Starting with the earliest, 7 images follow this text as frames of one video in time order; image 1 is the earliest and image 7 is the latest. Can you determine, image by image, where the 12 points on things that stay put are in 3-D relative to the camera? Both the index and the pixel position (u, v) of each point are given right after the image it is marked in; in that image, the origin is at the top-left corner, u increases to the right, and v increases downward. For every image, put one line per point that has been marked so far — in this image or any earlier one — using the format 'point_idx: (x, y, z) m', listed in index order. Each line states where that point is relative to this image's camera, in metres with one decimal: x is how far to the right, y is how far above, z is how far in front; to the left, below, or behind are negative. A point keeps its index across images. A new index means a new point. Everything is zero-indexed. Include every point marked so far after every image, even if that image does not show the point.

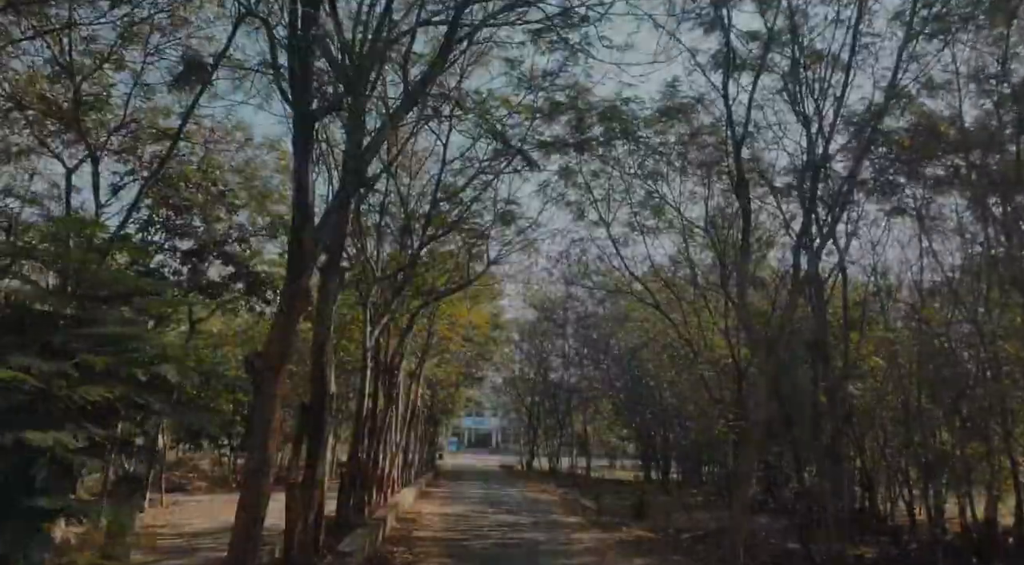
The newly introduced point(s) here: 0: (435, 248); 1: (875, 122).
0: (-1.6, +0.7, +16.9) m
1: (+6.1, +2.7, +14.5) m
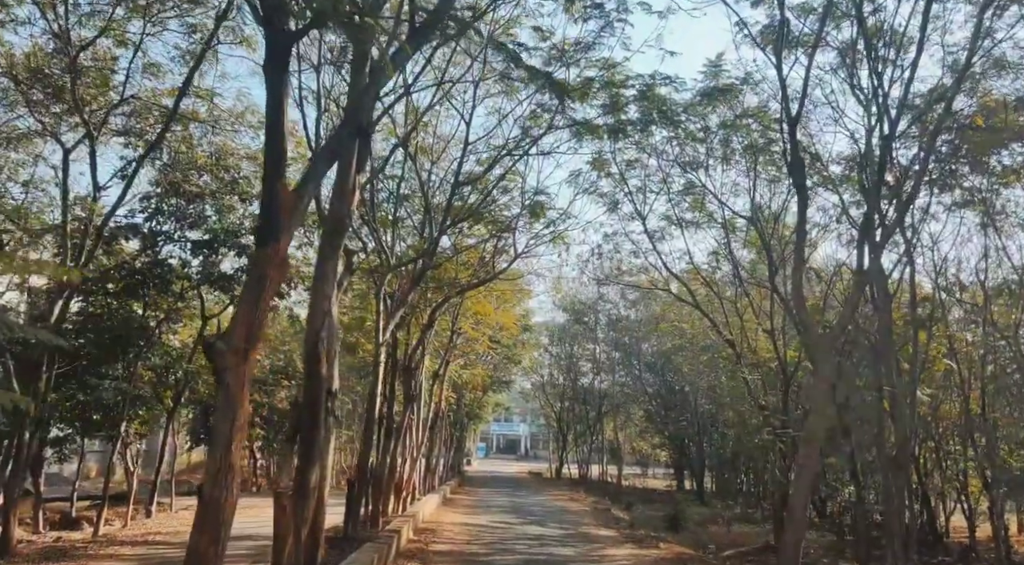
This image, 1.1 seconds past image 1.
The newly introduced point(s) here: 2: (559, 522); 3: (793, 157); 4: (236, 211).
0: (-1.0, +0.8, +15.8) m
1: (+6.6, +2.8, +13.2) m
2: (+1.1, -5.5, +19.8) m
3: (+3.9, +1.8, +11.8) m
4: (-5.3, +1.4, +16.6) m
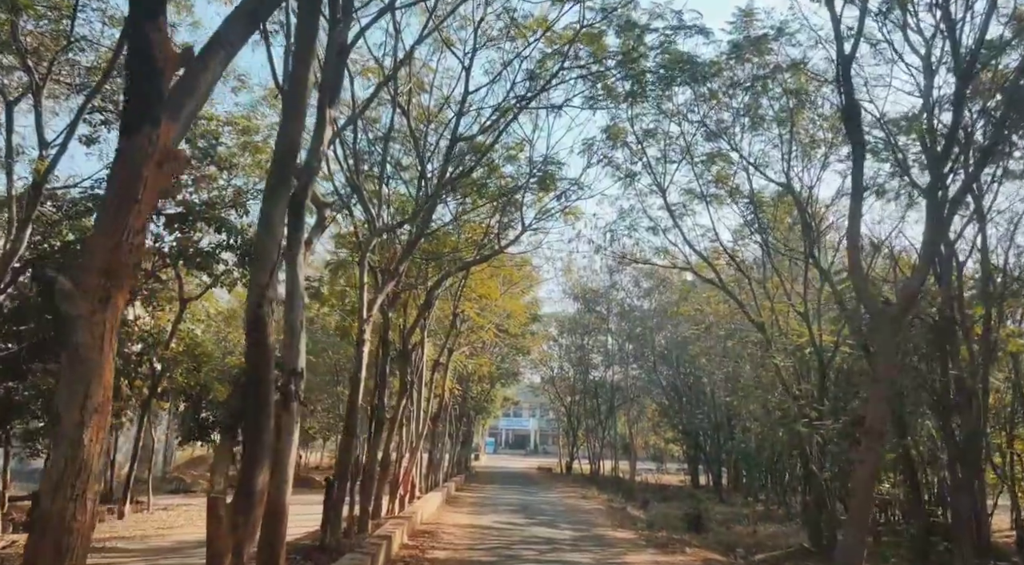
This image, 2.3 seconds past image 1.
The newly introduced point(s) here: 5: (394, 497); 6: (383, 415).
0: (-0.9, +1.2, +14.2) m
1: (+6.7, +3.2, +11.5) m
2: (+1.3, -5.1, +18.3) m
3: (+4.0, +2.1, +10.1) m
4: (-5.2, +1.8, +15.1) m
5: (-2.0, -3.7, +14.7) m
6: (-1.8, -1.8, +12.0) m
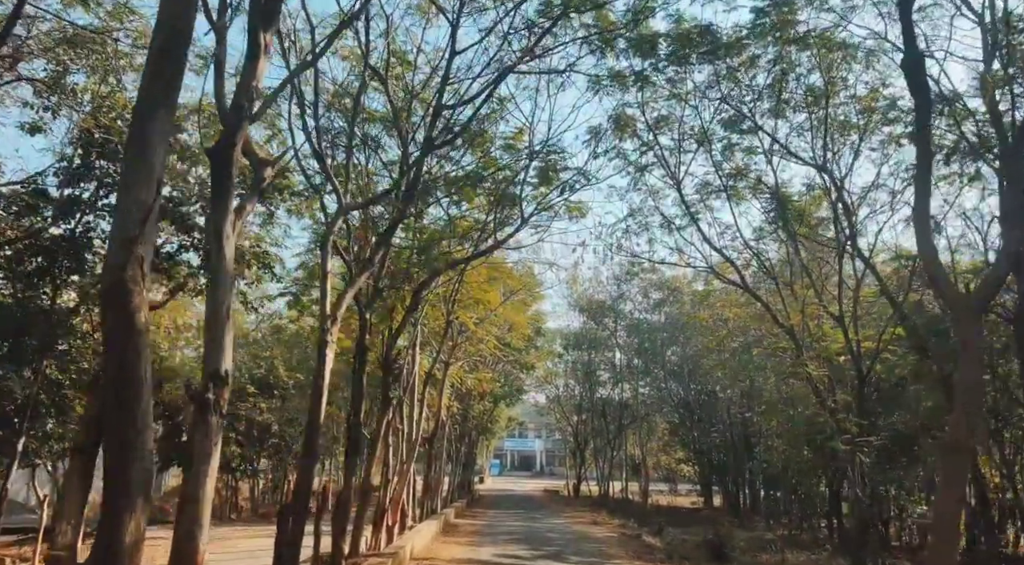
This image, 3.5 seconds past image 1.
0: (-0.9, +1.2, +12.6) m
1: (+6.6, +3.3, +9.9) m
2: (+1.3, -5.2, +16.5) m
3: (+3.9, +2.3, +8.5) m
4: (-5.2, +1.7, +13.5) m
5: (-2.0, -3.7, +13.0) m
6: (-1.8, -1.8, +10.3) m
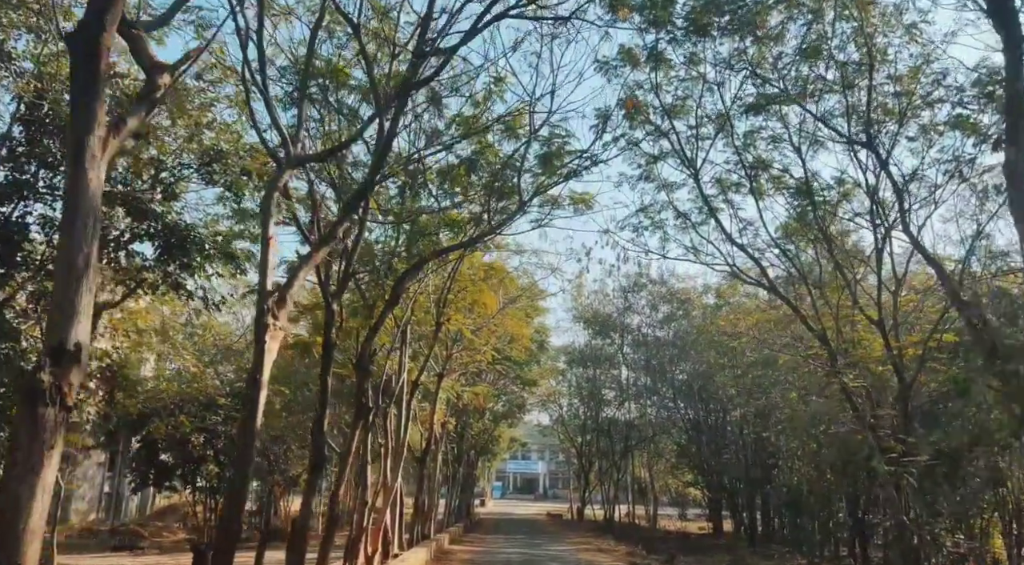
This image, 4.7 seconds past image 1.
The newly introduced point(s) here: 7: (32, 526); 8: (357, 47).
0: (-1.0, +1.3, +11.1) m
1: (+6.6, +3.4, +8.4) m
2: (+1.3, -5.2, +14.8) m
3: (+3.9, +2.4, +7.0) m
4: (-5.3, +1.8, +12.0) m
5: (-2.0, -3.6, +11.4) m
6: (-1.9, -1.7, +8.7) m
7: (-2.0, -1.0, +3.6) m
8: (-1.6, +2.4, +9.2) m
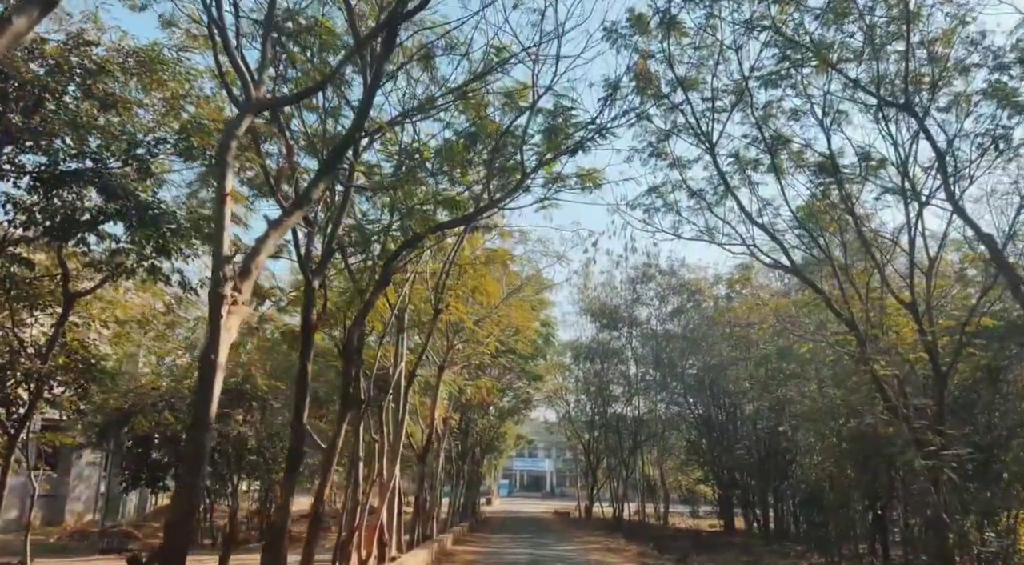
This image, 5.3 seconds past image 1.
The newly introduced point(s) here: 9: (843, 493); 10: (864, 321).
0: (-0.9, +1.5, +10.2) m
1: (+6.6, +3.7, +7.4) m
2: (+1.4, -5.0, +13.9) m
3: (+3.8, +2.7, +6.1) m
4: (-5.2, +2.0, +11.1) m
5: (-2.0, -3.4, +10.5) m
6: (-1.8, -1.5, +7.8) m
7: (-2.0, -0.8, +2.8) m
8: (-1.6, +2.6, +8.3) m
9: (+6.8, -4.4, +17.7) m
10: (+5.3, -0.6, +13.0) m
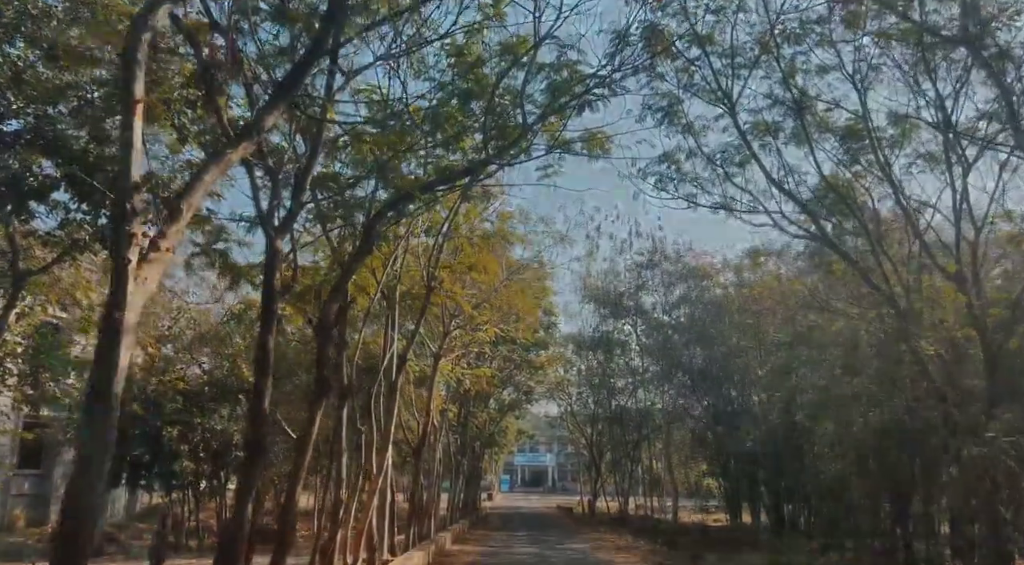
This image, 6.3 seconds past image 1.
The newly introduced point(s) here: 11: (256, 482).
0: (-0.9, +1.8, +9.0) m
1: (+6.5, +4.1, +6.2) m
2: (+1.4, -4.6, +12.7) m
3: (+3.8, +3.0, +4.9) m
4: (-5.2, +2.2, +9.9) m
5: (-1.9, -3.1, +9.3) m
6: (-1.8, -1.2, +6.6) m
7: (-2.0, -0.6, +1.6) m
8: (-1.6, +2.9, +7.1) m
9: (+6.9, -4.0, +16.6) m
10: (+5.3, -0.2, +11.8) m
11: (-1.9, -1.7, +6.8) m
